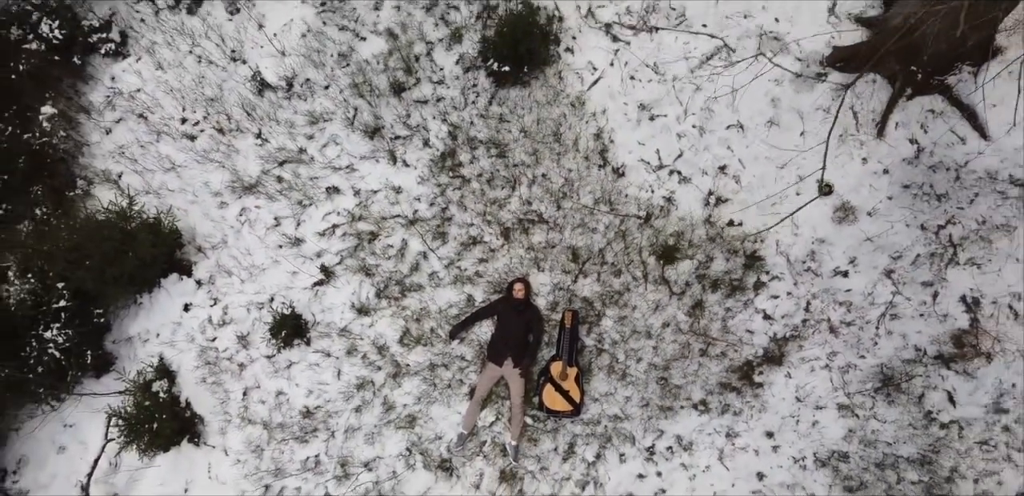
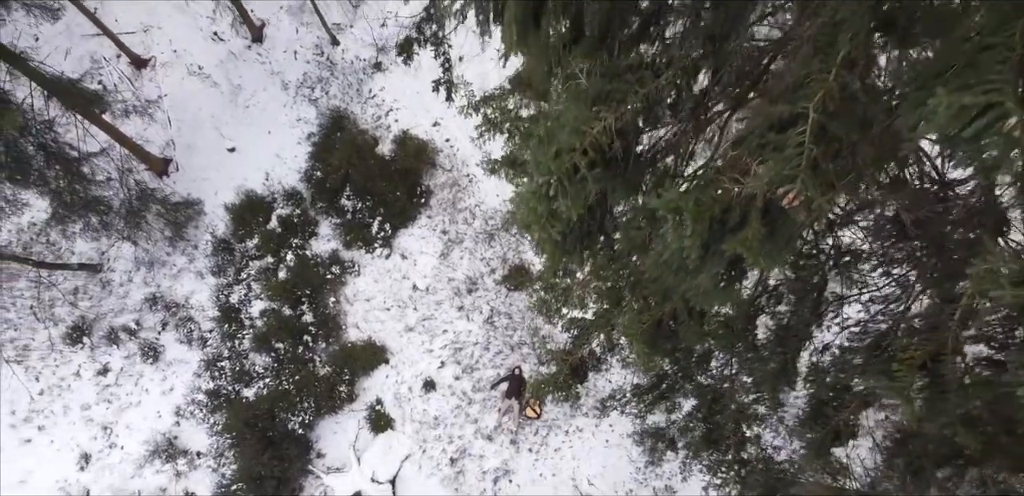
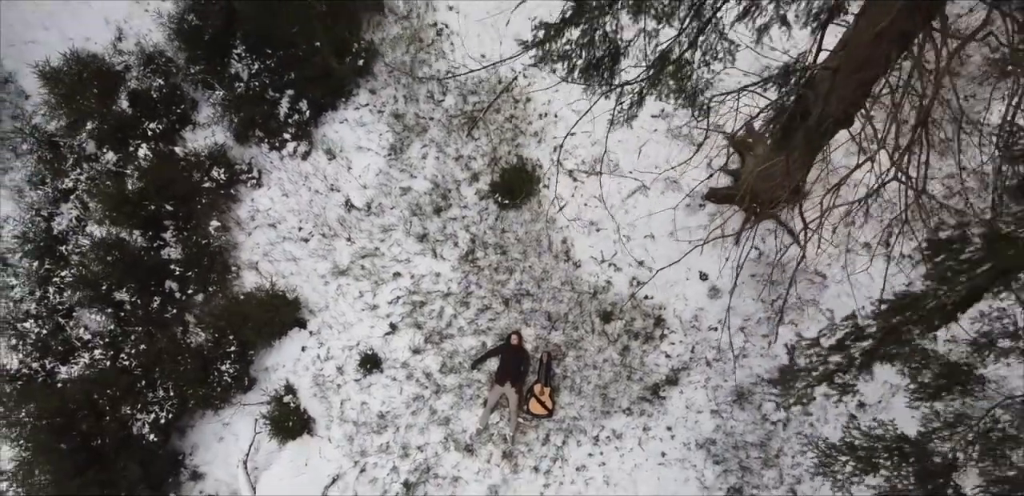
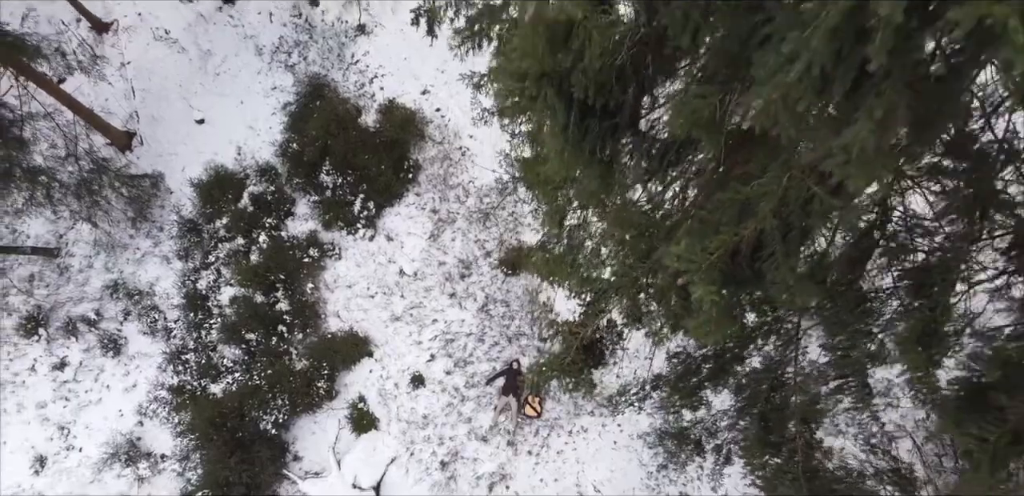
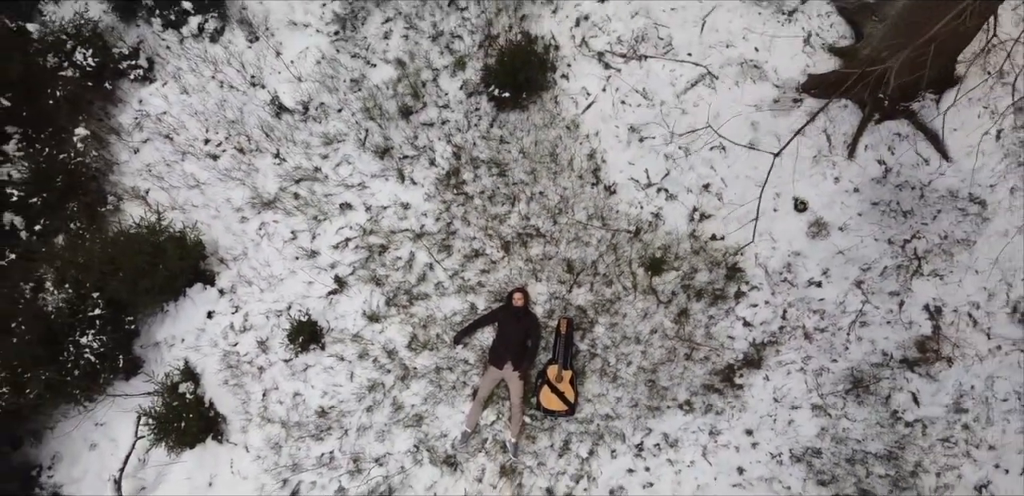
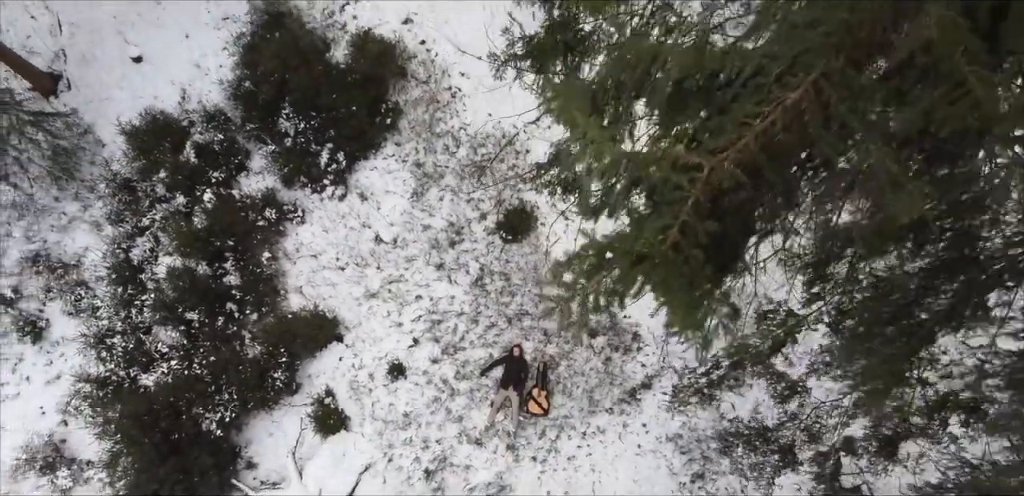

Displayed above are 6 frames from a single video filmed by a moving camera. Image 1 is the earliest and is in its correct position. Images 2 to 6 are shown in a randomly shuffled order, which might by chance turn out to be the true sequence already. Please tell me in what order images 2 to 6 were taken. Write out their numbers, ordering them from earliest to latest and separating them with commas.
5, 3, 6, 4, 2
